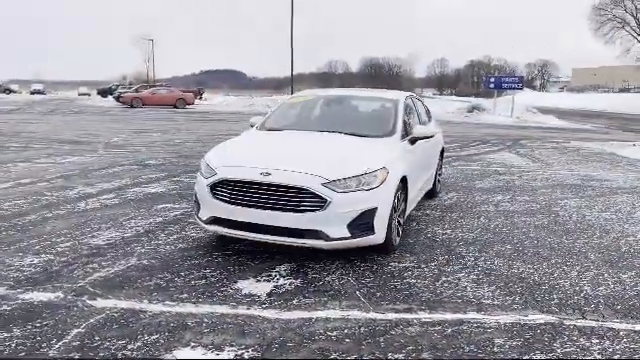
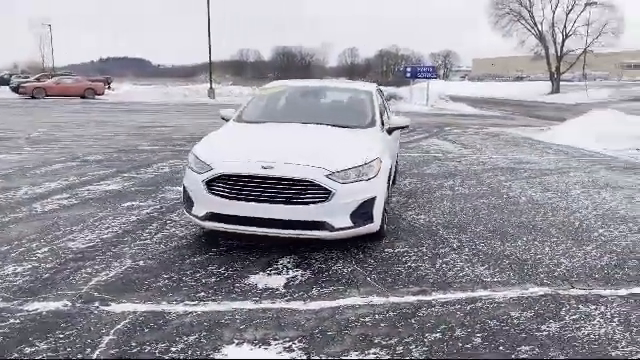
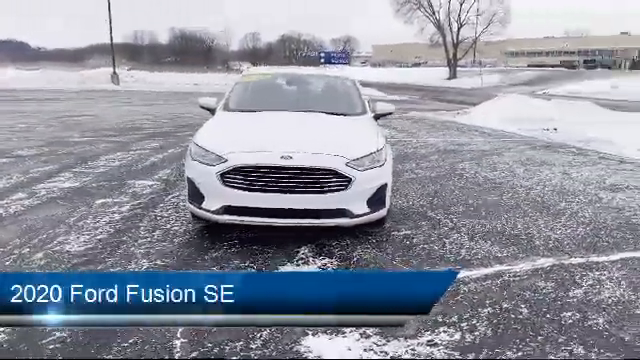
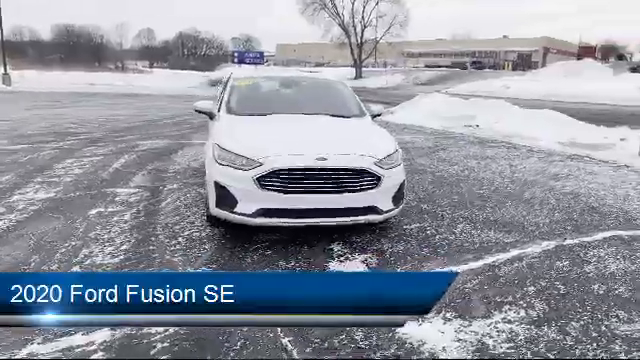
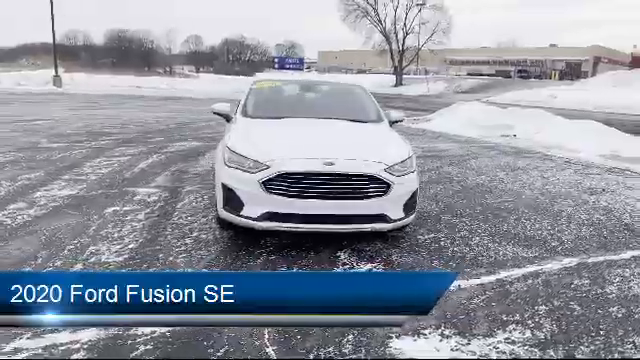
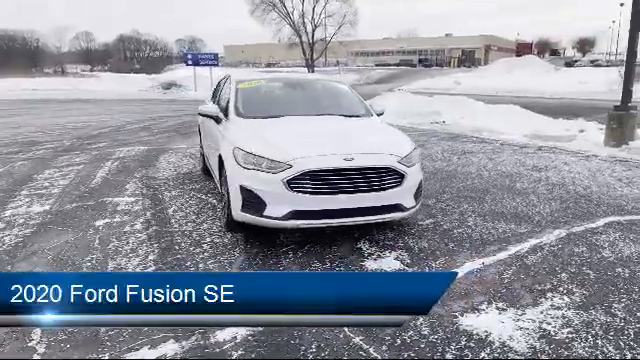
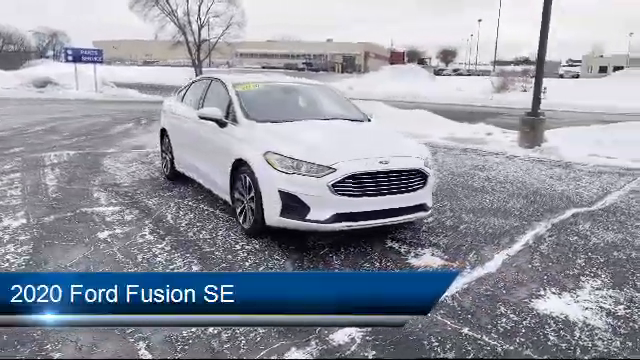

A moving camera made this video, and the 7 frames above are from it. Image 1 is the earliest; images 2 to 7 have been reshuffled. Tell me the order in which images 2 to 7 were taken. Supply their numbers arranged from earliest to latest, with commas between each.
2, 3, 5, 4, 6, 7
